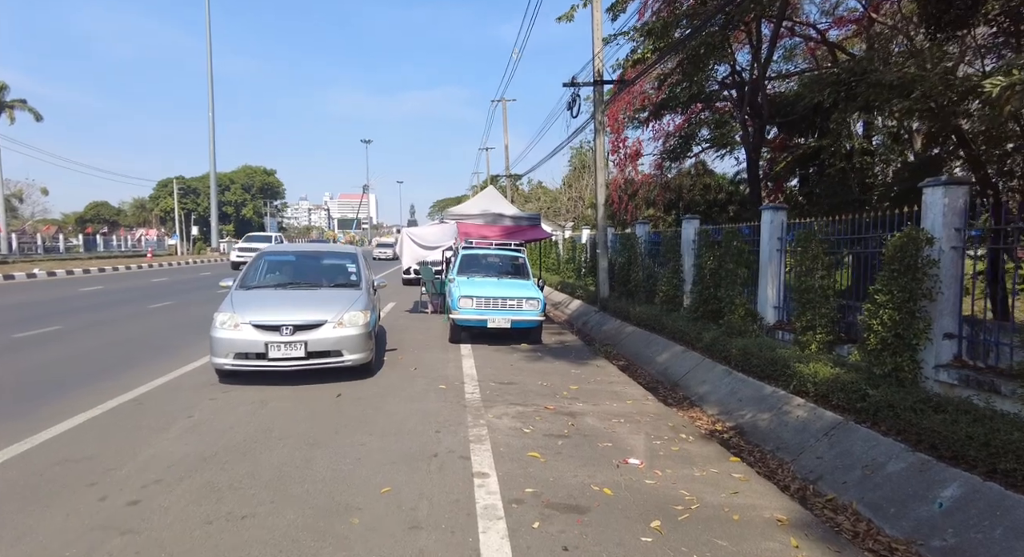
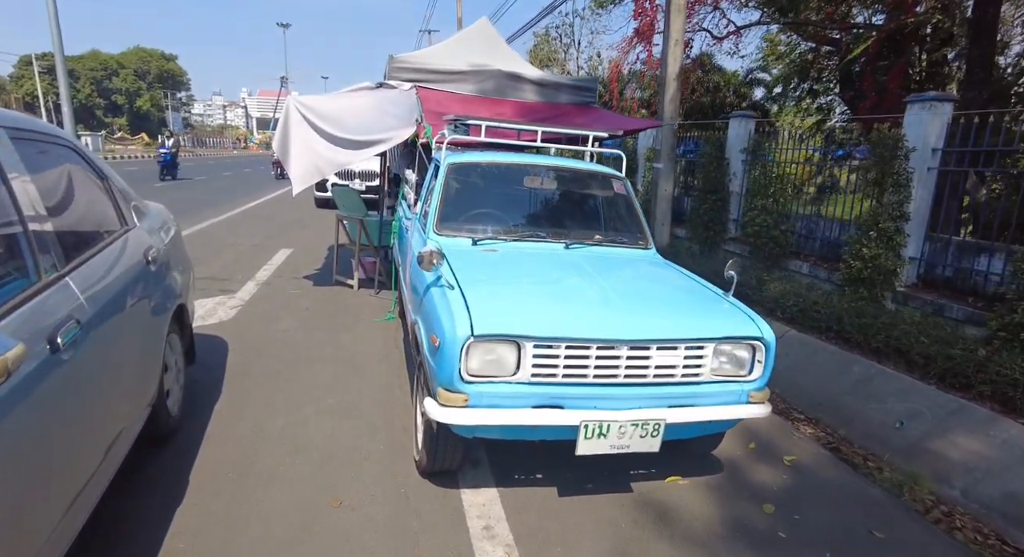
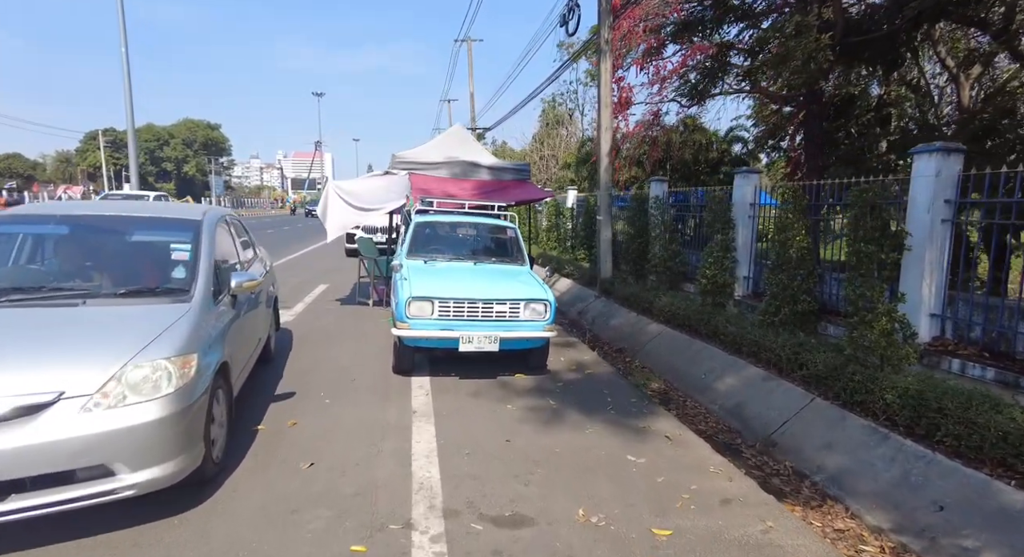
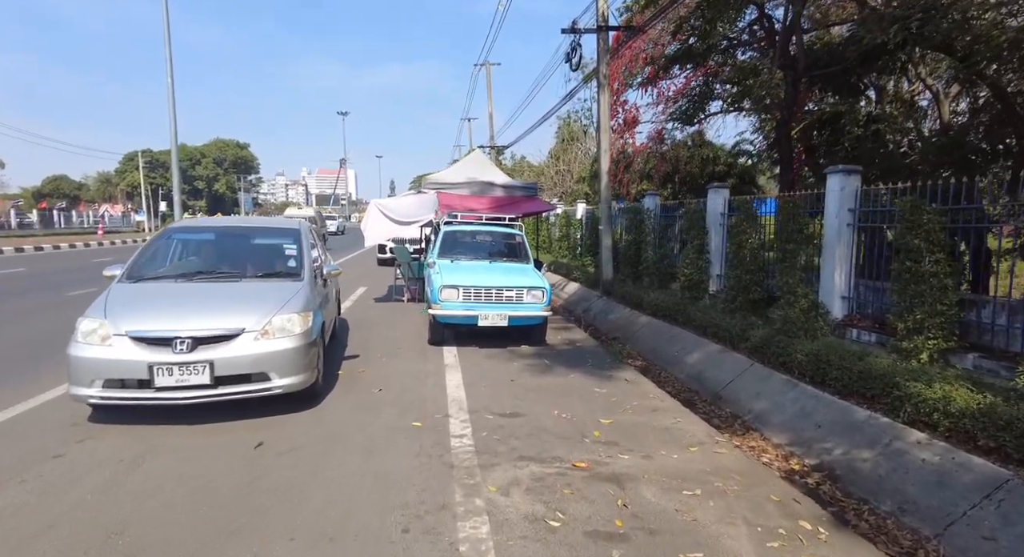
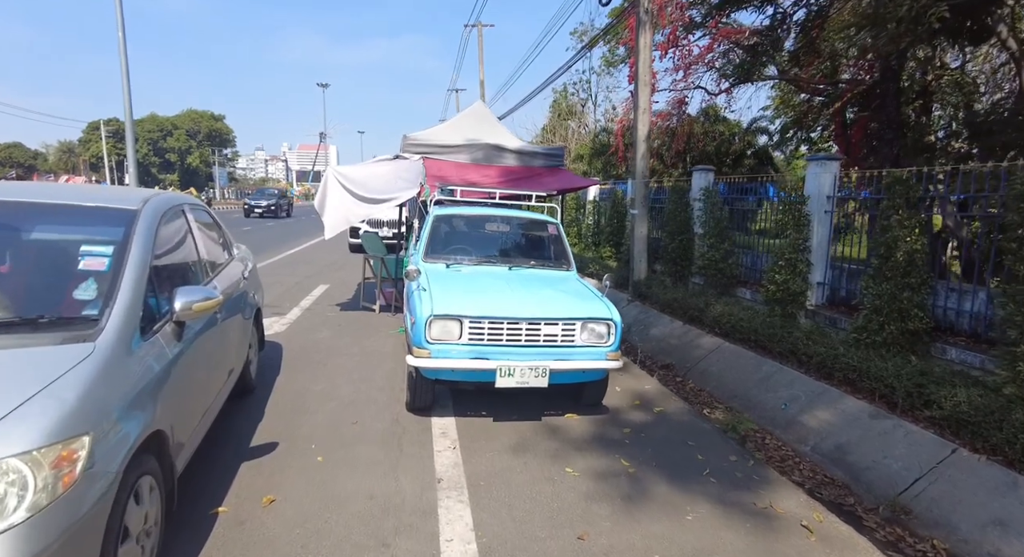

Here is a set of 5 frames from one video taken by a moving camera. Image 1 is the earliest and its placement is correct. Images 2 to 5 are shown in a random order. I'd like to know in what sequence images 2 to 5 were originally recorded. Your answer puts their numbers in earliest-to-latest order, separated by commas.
4, 3, 5, 2
